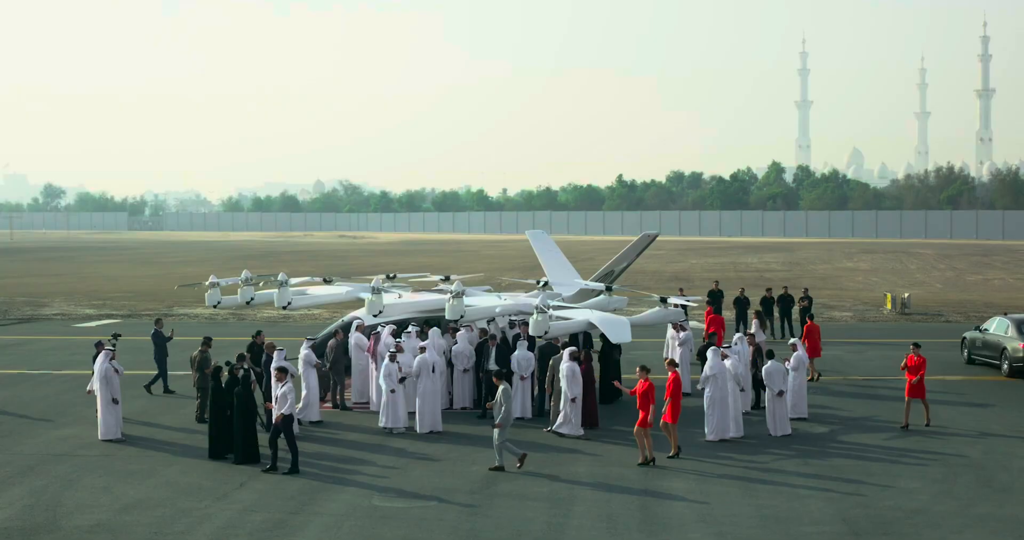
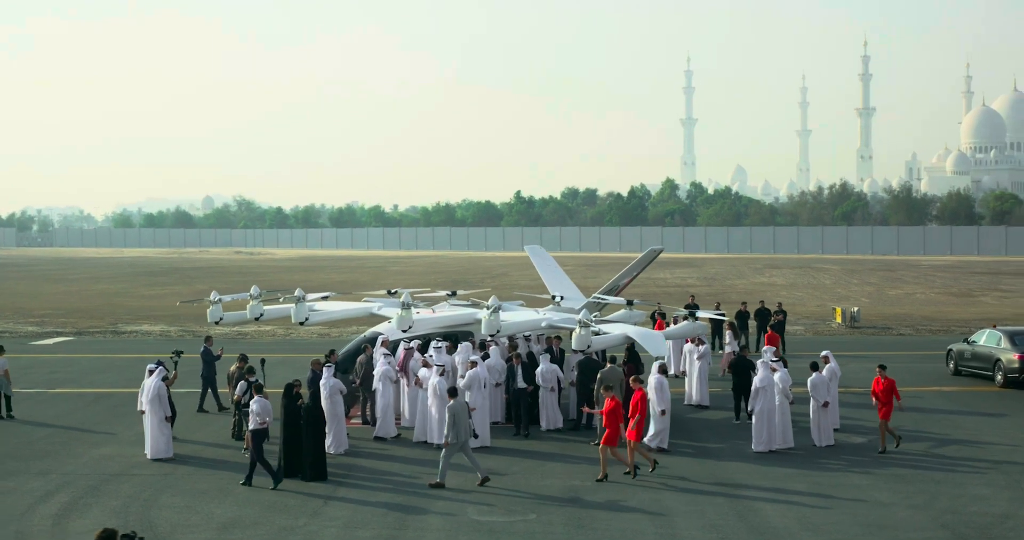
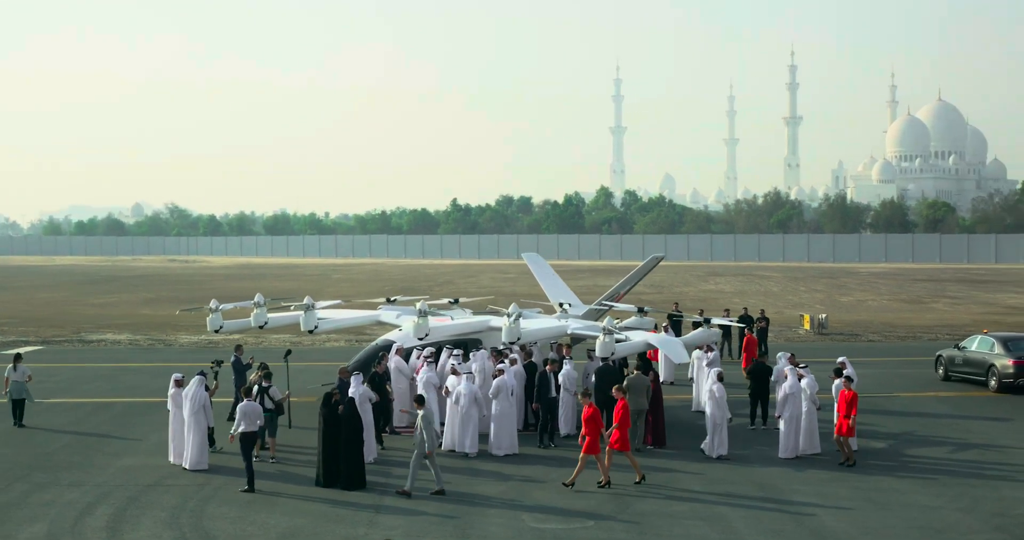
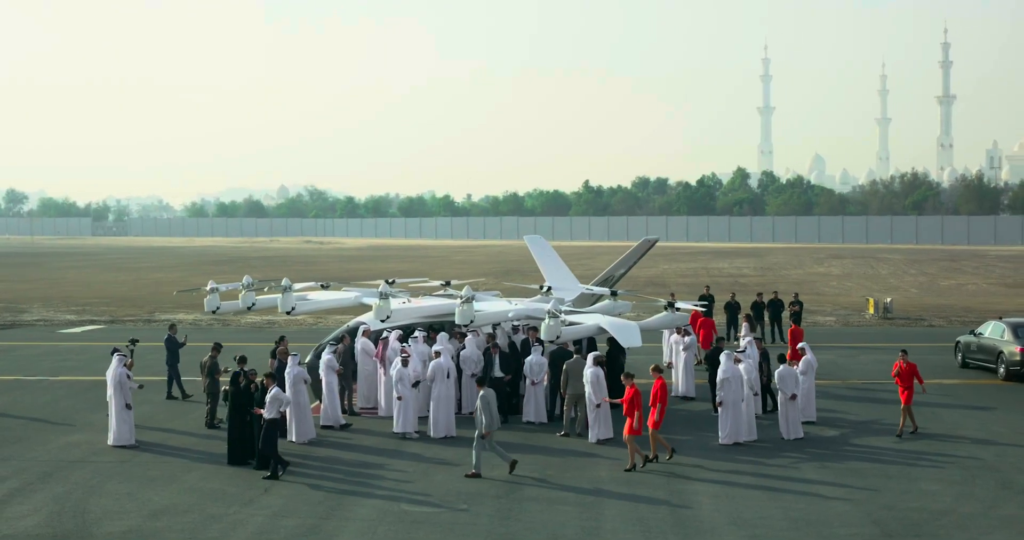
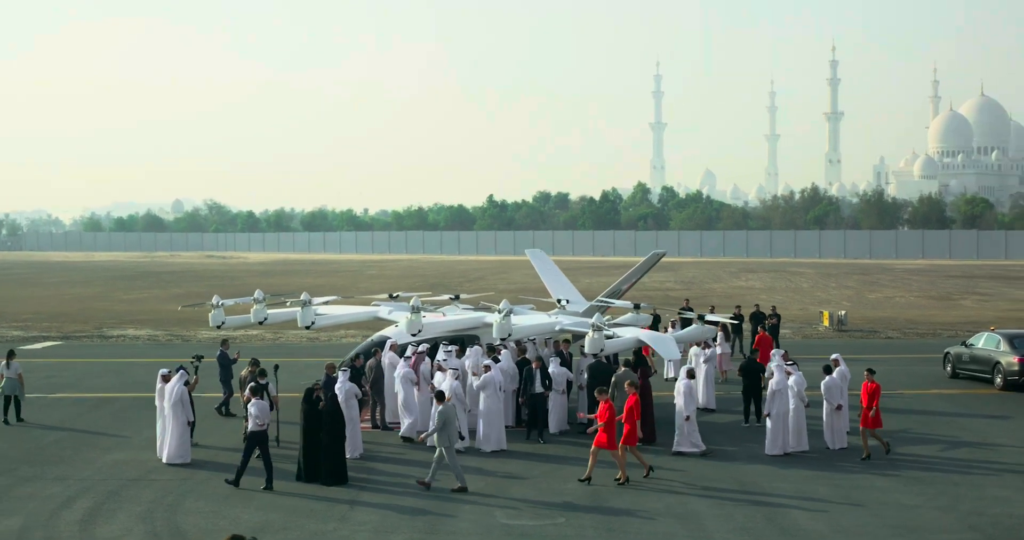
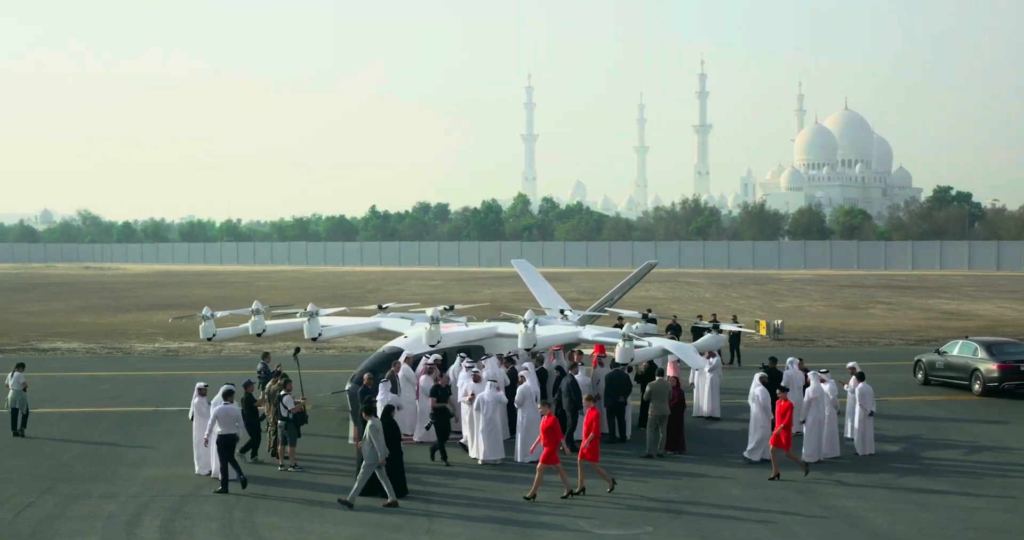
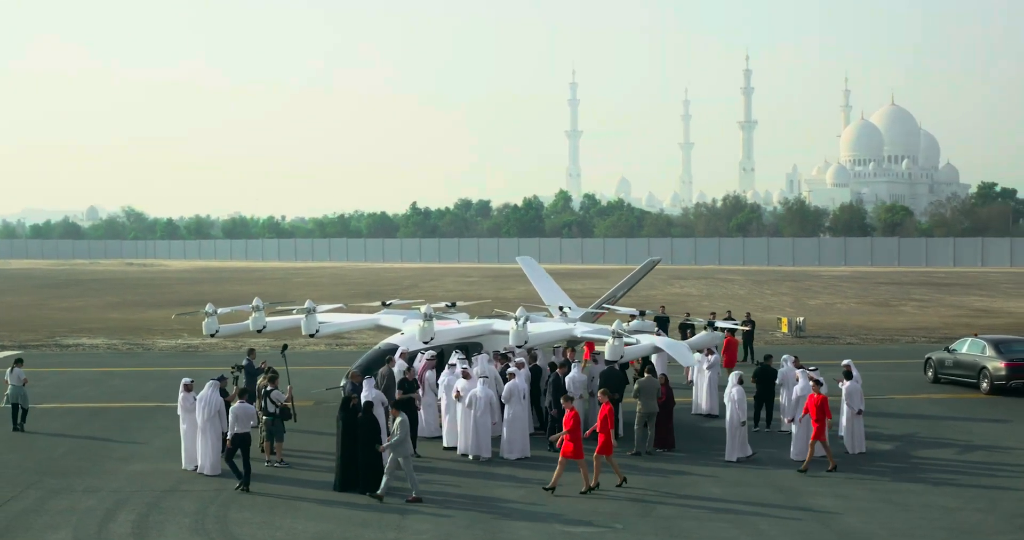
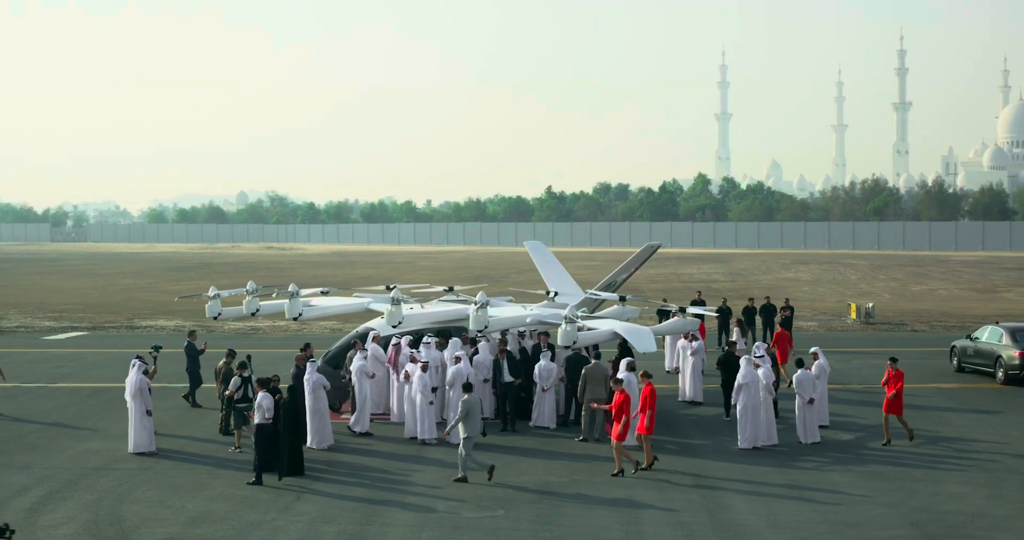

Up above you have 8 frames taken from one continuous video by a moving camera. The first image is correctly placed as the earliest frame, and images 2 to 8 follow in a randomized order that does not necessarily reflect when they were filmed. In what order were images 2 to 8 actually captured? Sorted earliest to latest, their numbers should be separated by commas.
4, 8, 2, 5, 3, 7, 6
